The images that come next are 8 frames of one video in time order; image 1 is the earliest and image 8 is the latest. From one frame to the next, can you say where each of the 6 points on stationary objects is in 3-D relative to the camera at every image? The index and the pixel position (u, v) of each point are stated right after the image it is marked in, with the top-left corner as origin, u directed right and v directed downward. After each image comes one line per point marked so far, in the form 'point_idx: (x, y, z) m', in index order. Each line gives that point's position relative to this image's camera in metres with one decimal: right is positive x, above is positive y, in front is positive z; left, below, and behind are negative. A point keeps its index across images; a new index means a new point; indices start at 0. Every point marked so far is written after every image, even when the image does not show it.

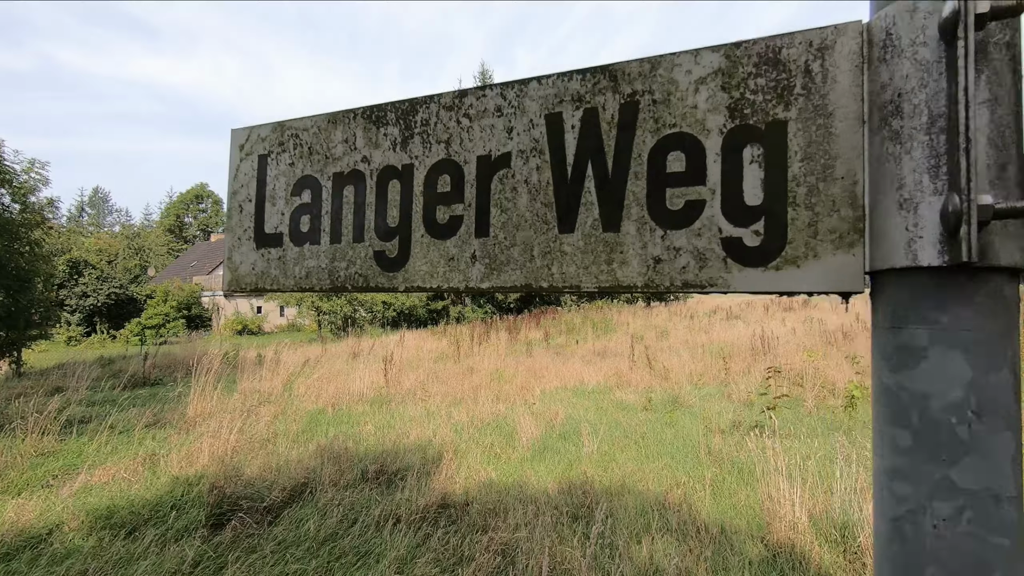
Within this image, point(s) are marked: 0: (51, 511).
0: (-3.3, -1.6, +3.8) m
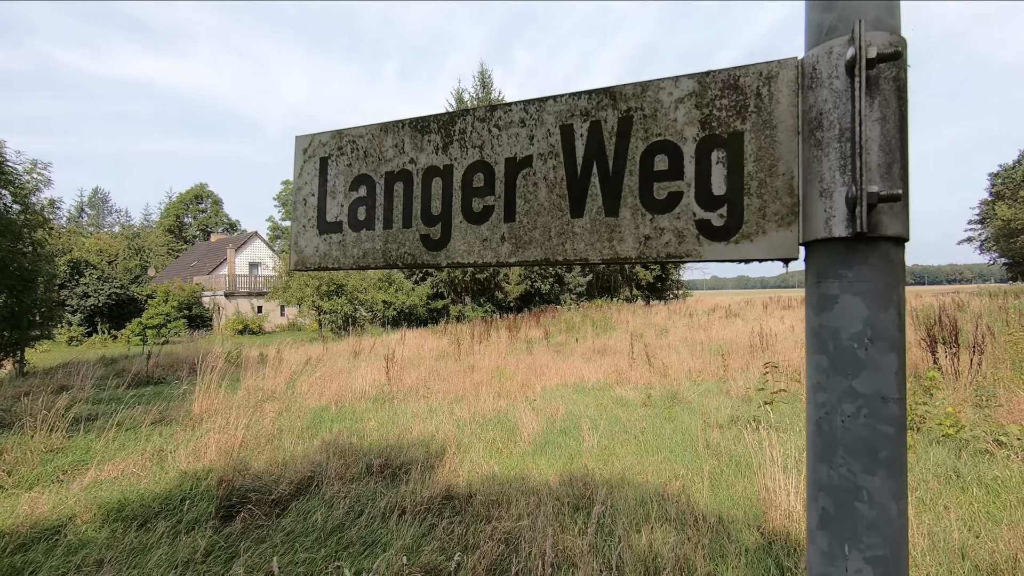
0: (-3.2, -1.6, +3.9) m
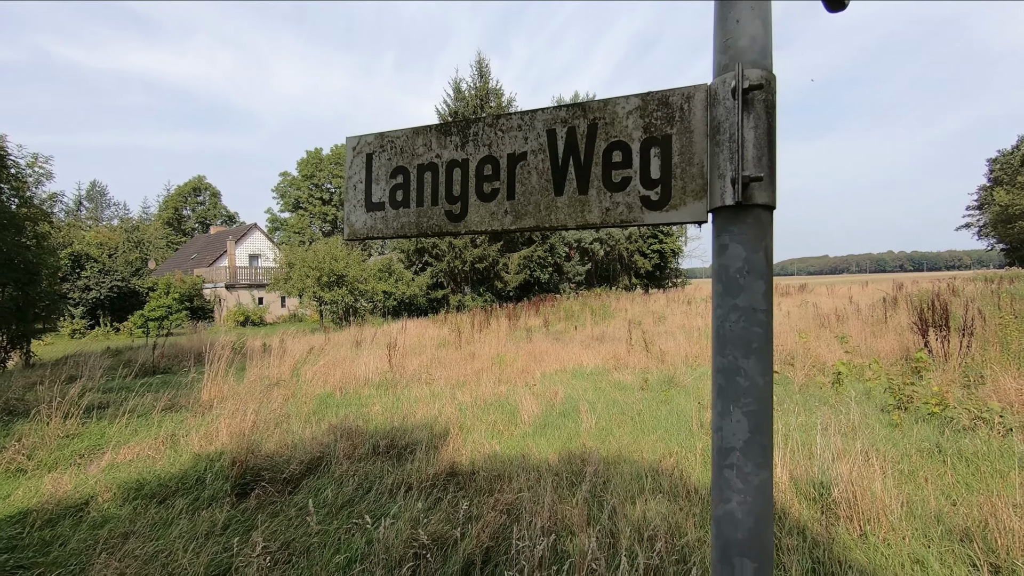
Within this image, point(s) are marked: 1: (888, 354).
0: (-3.2, -1.5, +4.1) m
1: (+5.6, -1.0, +8.0) m
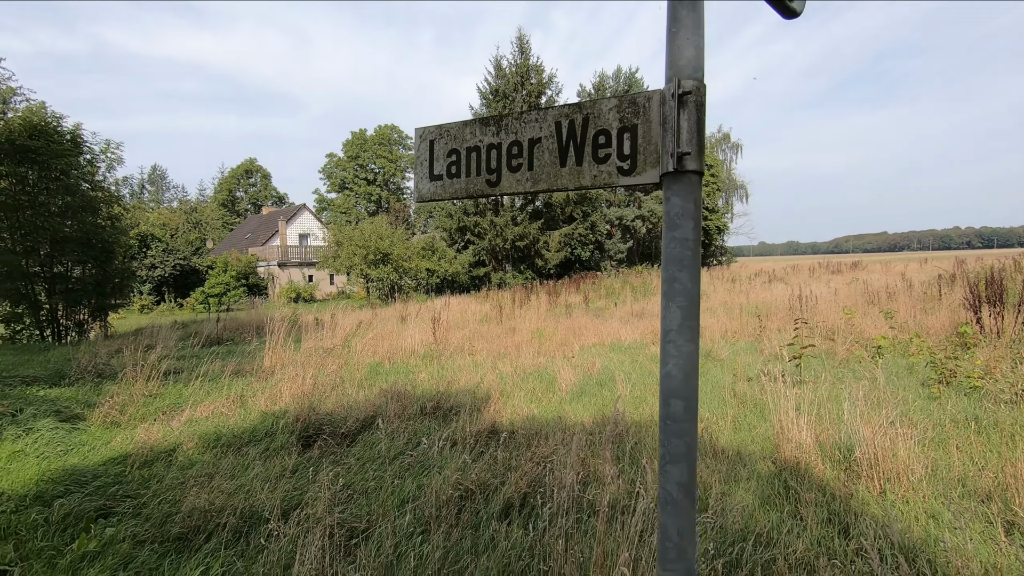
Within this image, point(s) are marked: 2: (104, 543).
0: (-2.9, -1.3, +4.6) m
1: (+6.2, -0.6, +7.9) m
2: (-2.1, -1.3, +2.8) m
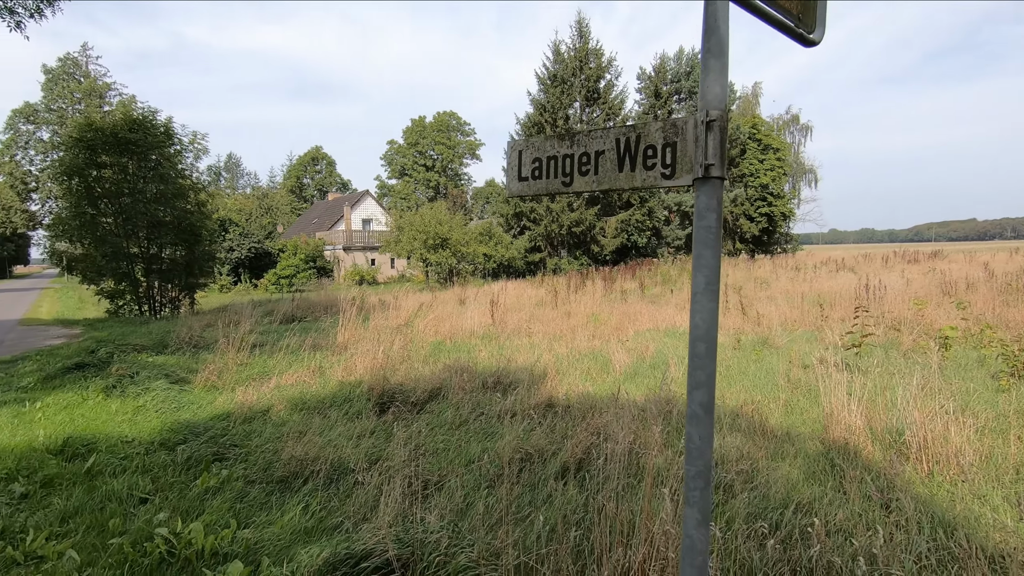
0: (-2.4, -1.1, +5.2) m
1: (+7.0, -0.5, +7.5) m
2: (-1.8, -1.2, +3.4) m
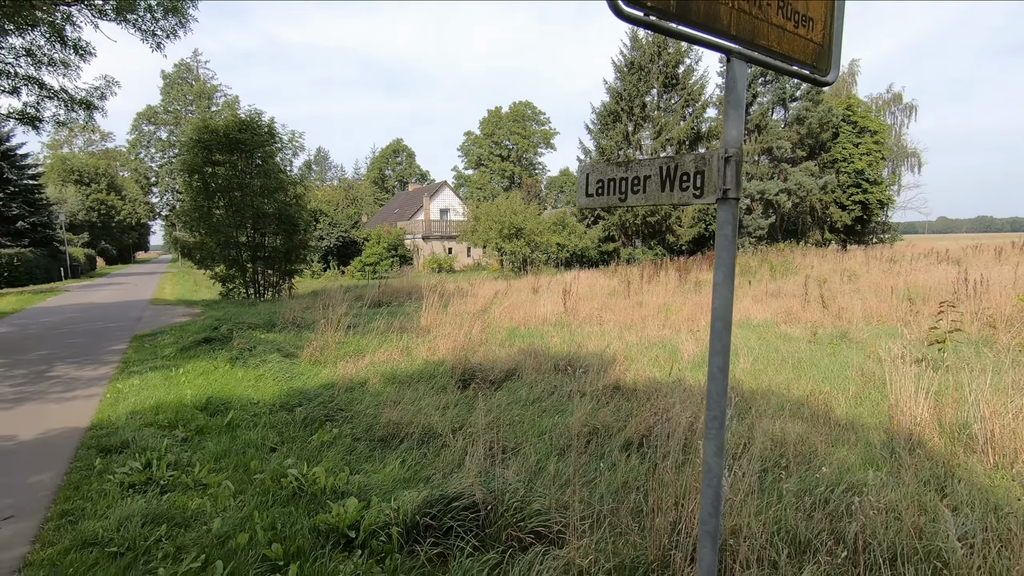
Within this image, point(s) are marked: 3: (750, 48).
0: (-1.7, -0.9, +5.9) m
1: (+8.0, -0.4, +6.9) m
2: (-1.3, -1.1, +4.0) m
3: (+0.6, +0.6, +1.3) m
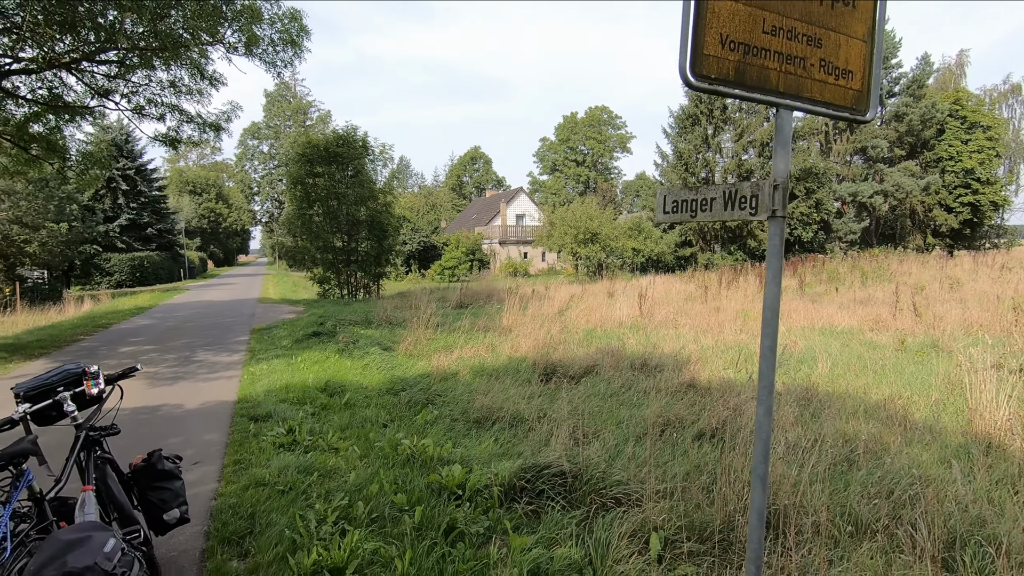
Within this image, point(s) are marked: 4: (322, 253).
0: (-0.7, -0.9, +6.5) m
1: (+9.0, -0.6, +6.2) m
2: (-0.7, -1.1, +4.6) m
3: (+0.9, +0.6, +1.7) m
4: (-5.6, +1.0, +16.0) m
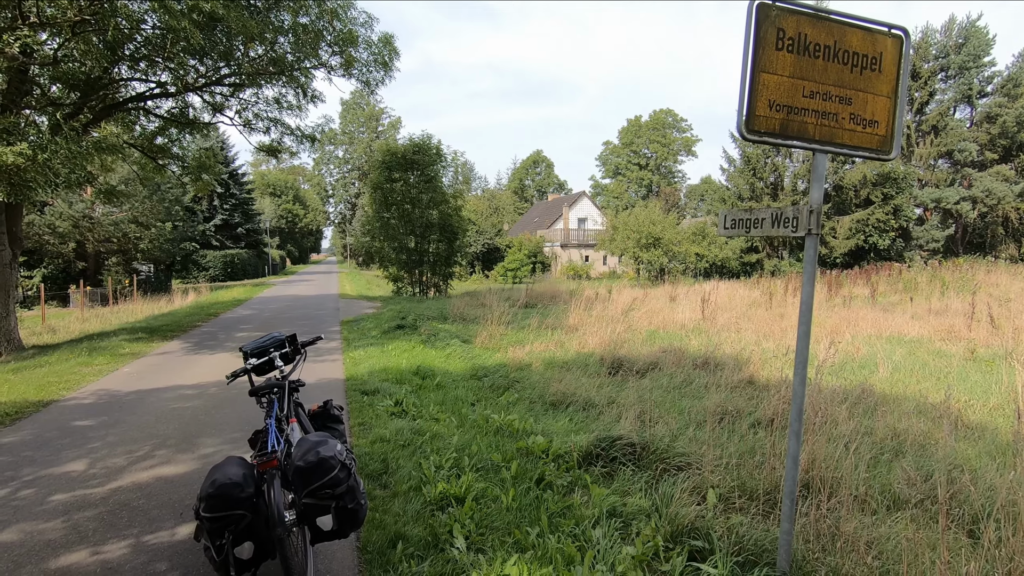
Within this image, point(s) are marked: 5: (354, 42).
0: (+0.2, -0.9, +7.2) m
1: (+9.8, -0.8, +5.8) m
2: (0.0, -1.1, +5.2) m
3: (+1.3, +0.6, +2.2) m
4: (-3.6, +1.1, +17.2) m
5: (-3.0, +4.7, +10.3) m
